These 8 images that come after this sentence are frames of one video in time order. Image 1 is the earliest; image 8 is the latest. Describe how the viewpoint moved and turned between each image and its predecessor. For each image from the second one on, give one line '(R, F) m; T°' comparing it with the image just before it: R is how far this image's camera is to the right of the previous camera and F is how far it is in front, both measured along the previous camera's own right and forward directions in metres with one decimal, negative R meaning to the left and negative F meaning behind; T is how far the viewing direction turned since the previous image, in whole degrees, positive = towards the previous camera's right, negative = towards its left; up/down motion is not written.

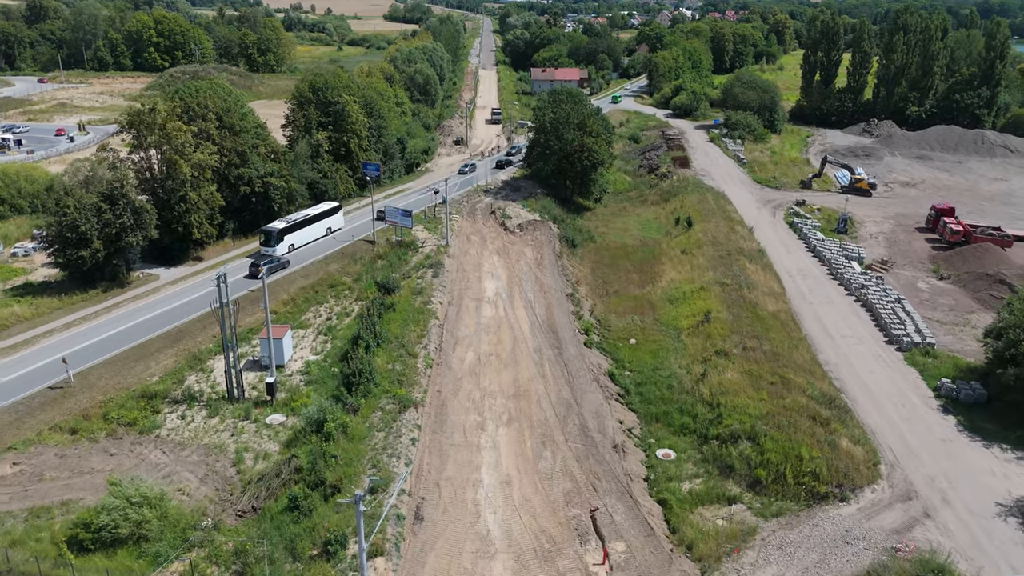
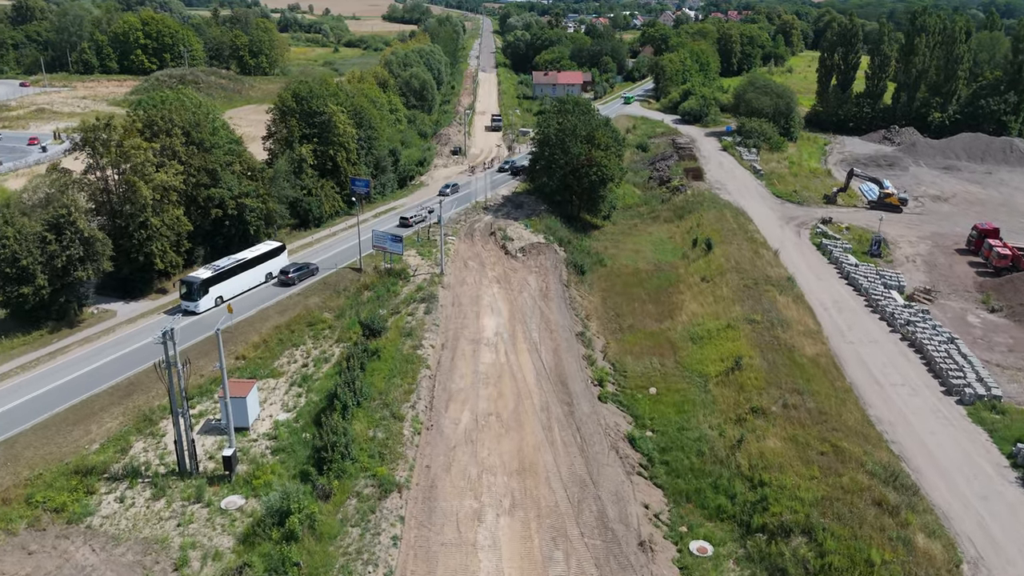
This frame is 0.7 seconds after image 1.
(-0.1, +5.0) m; 0°
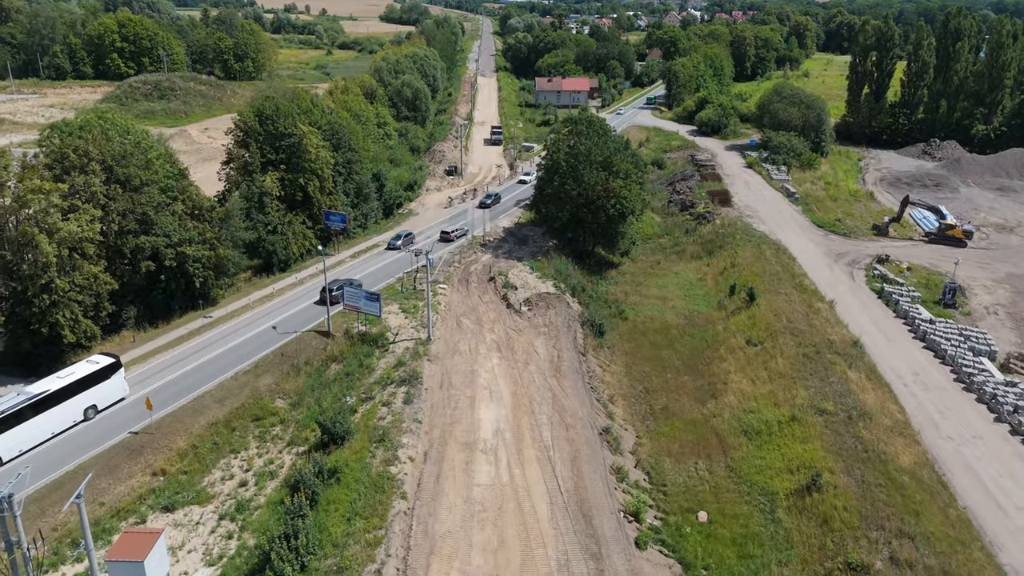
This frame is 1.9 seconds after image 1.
(-0.2, +8.4) m; 0°
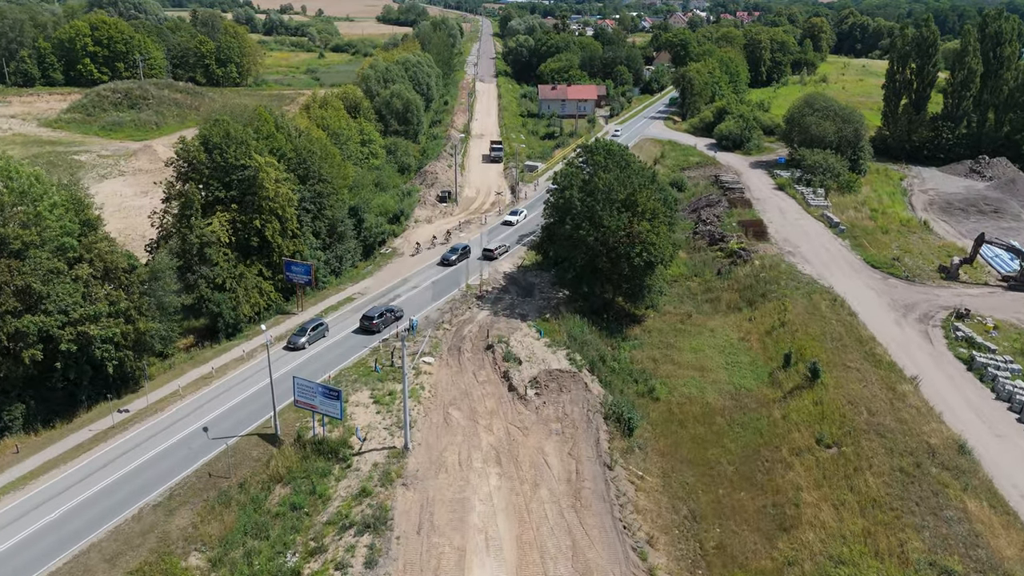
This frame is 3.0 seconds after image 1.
(-0.2, +8.5) m; 0°
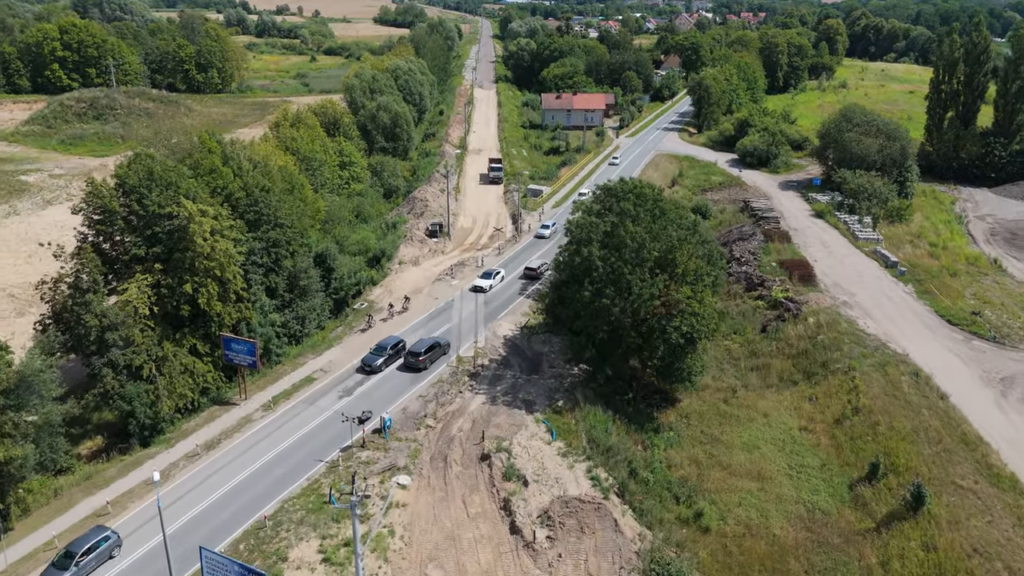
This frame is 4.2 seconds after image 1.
(-0.1, +8.4) m; 0°
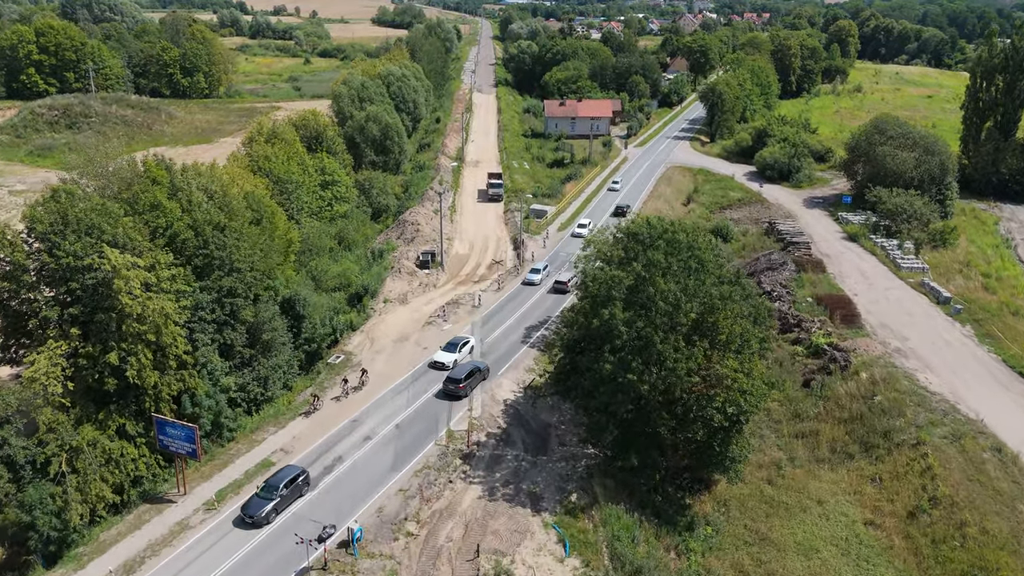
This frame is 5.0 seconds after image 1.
(-0.1, +5.7) m; 0°
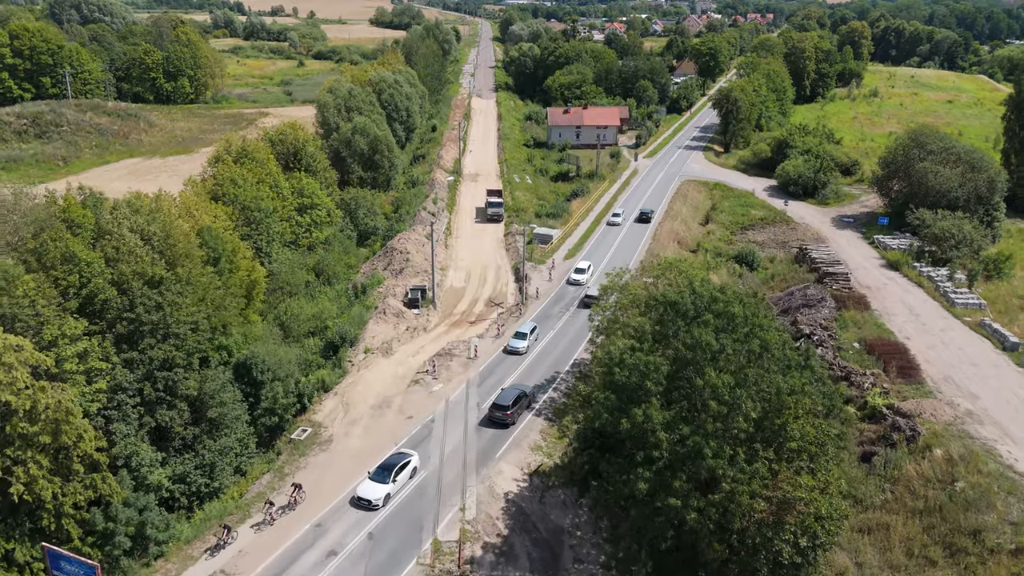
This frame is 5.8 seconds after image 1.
(-0.1, +5.7) m; 0°
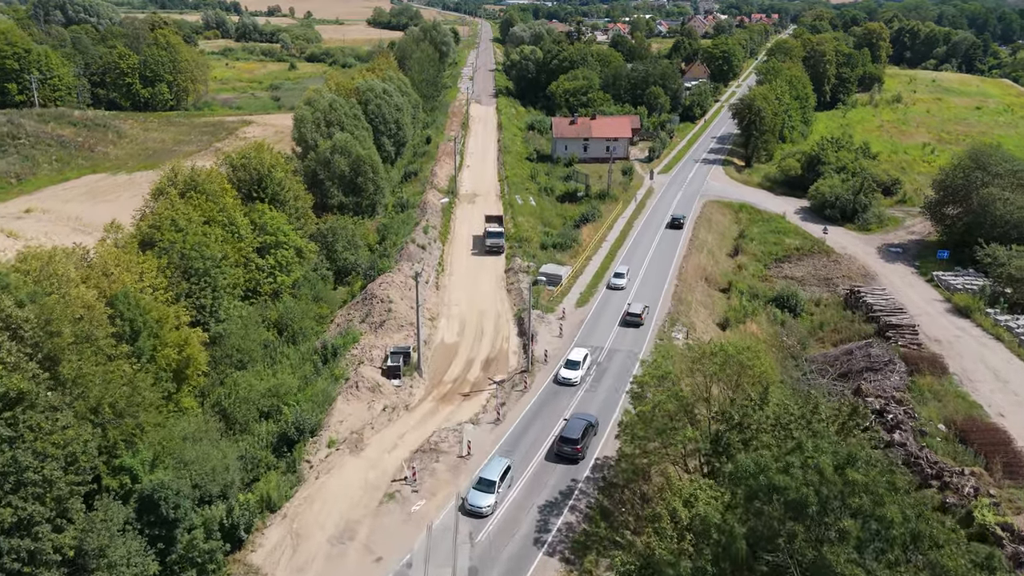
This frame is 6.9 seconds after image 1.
(-0.2, +7.2) m; 0°
